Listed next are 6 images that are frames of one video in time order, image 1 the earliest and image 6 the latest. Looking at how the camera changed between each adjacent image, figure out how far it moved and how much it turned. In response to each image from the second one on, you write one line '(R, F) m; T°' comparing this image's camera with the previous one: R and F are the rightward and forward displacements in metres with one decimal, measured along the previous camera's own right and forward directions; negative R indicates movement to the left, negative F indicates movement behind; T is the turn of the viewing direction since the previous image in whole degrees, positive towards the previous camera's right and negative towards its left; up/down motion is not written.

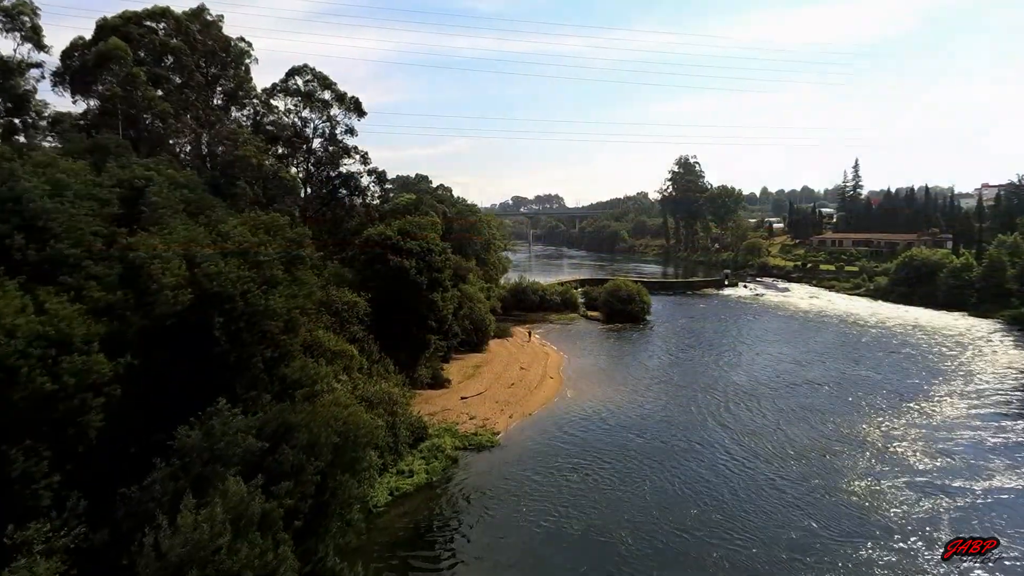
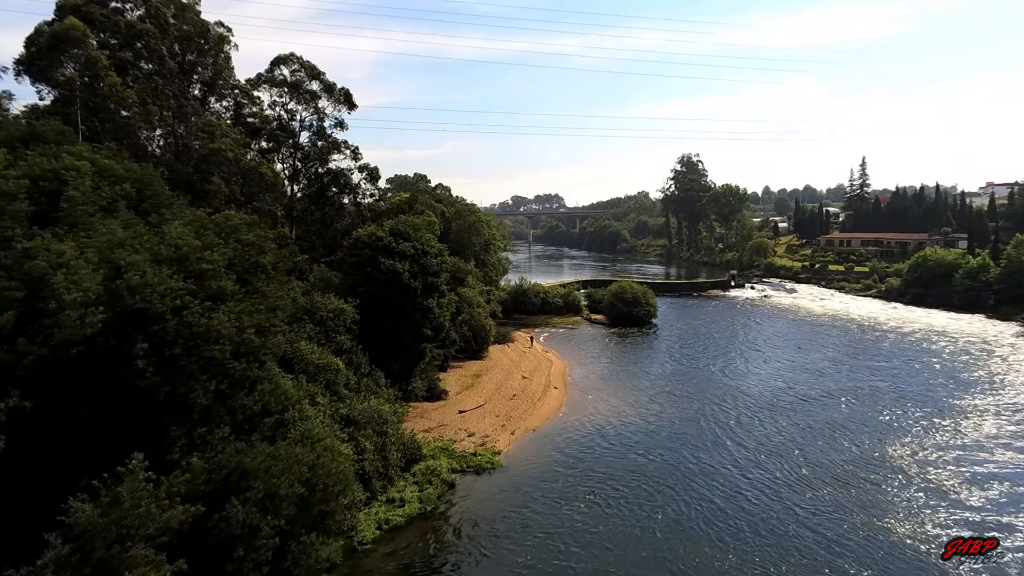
(-0.1, +2.2) m; 0°
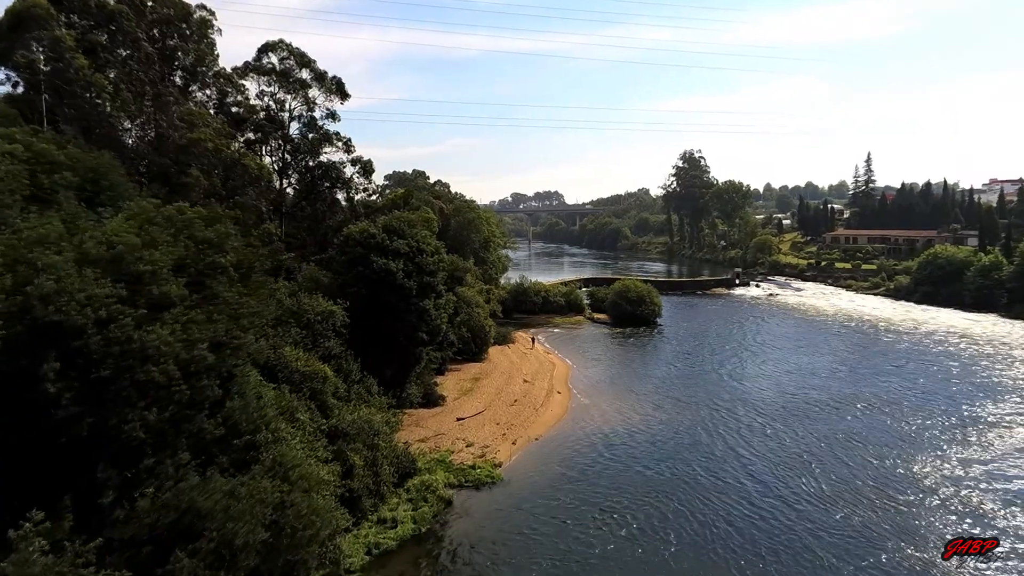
(-0.1, +1.6) m; 0°
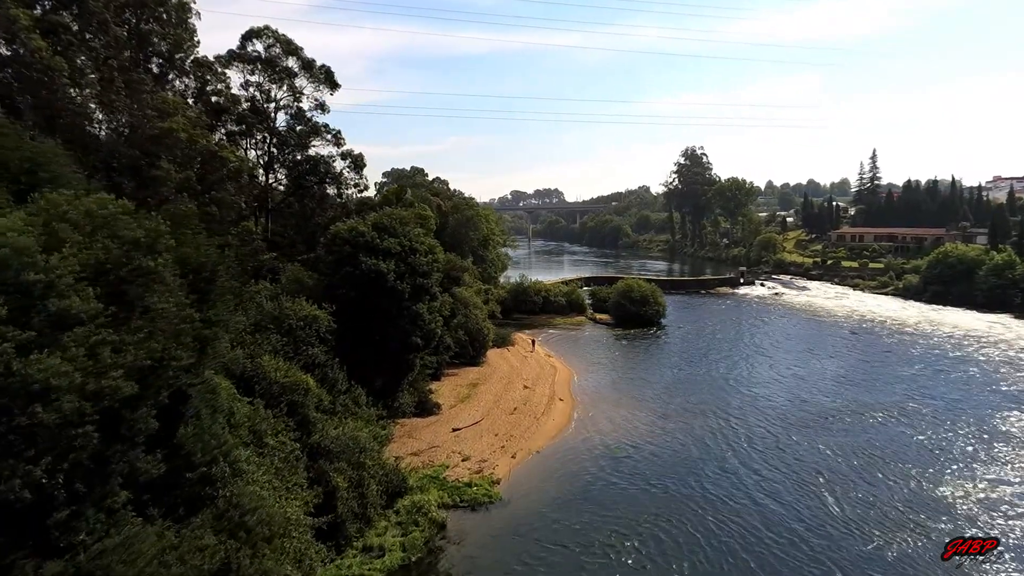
(0.0, +1.7) m; 0°
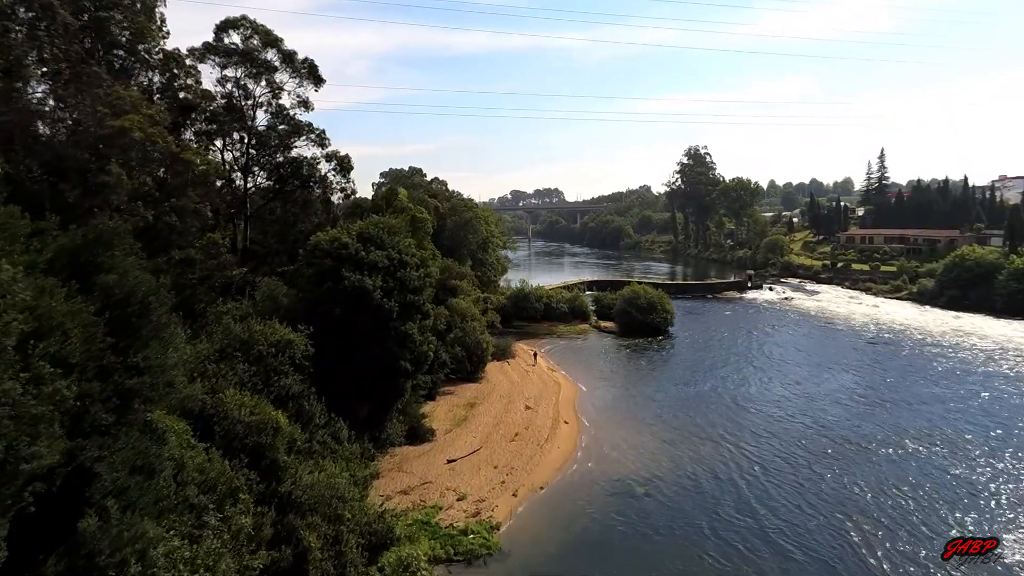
(0.0, +2.4) m; 0°
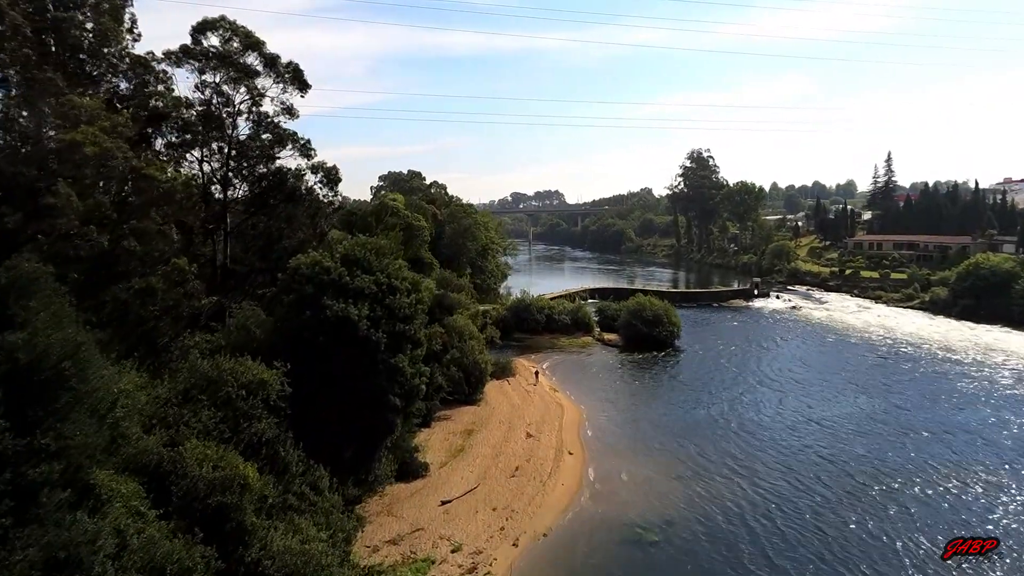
(0.0, +1.9) m; 0°
